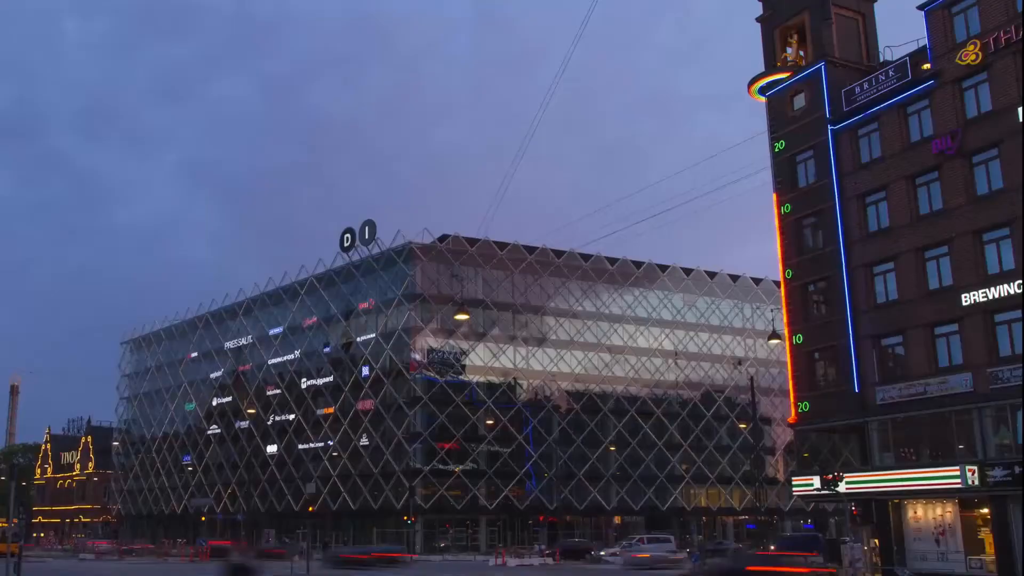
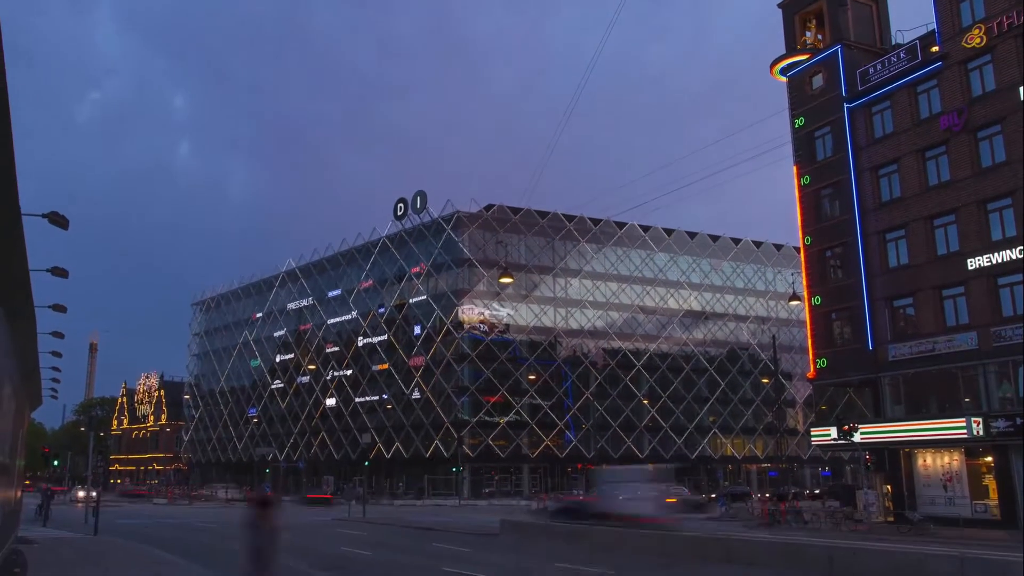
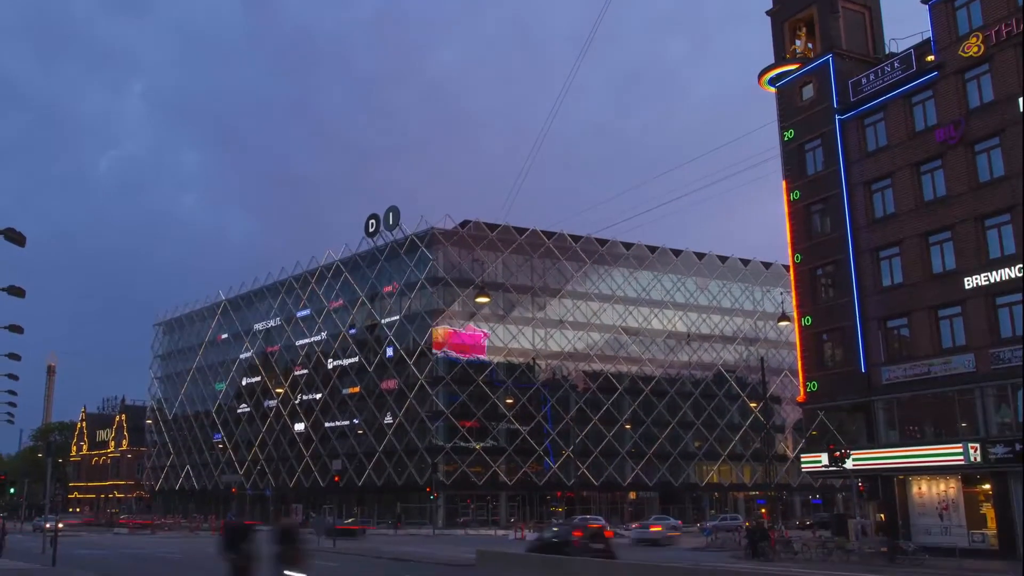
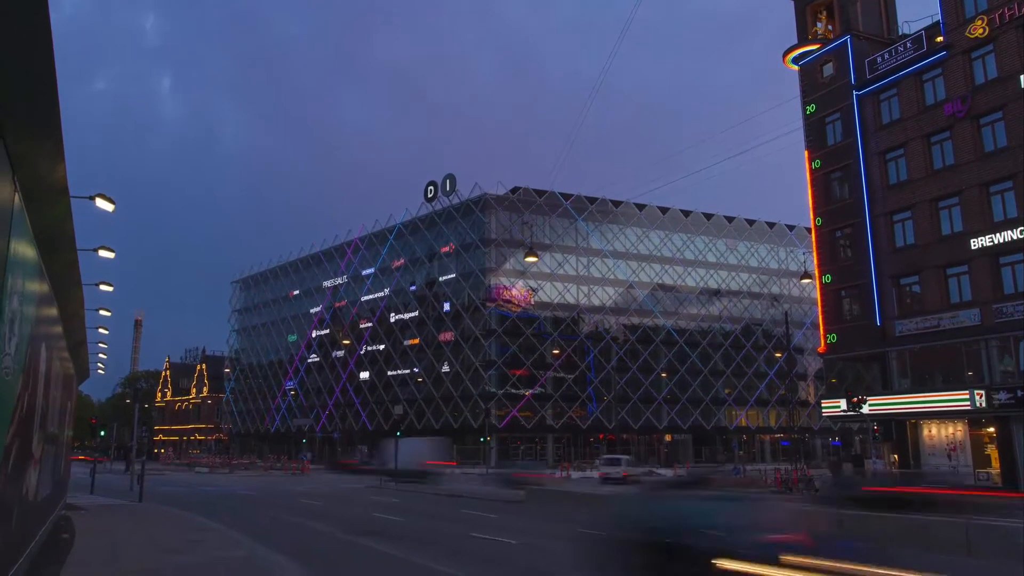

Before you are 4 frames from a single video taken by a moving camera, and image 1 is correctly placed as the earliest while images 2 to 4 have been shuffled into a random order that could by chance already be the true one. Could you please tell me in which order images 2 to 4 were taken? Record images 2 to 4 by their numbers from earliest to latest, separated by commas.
3, 2, 4
